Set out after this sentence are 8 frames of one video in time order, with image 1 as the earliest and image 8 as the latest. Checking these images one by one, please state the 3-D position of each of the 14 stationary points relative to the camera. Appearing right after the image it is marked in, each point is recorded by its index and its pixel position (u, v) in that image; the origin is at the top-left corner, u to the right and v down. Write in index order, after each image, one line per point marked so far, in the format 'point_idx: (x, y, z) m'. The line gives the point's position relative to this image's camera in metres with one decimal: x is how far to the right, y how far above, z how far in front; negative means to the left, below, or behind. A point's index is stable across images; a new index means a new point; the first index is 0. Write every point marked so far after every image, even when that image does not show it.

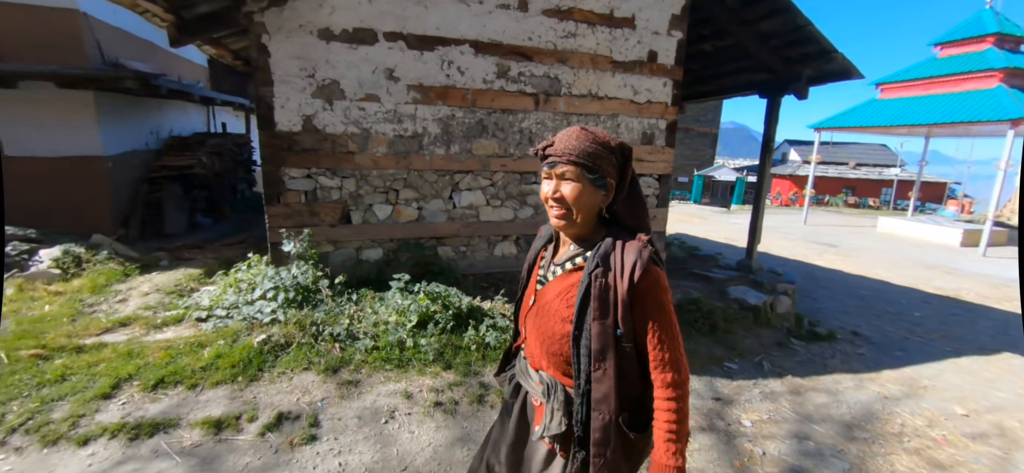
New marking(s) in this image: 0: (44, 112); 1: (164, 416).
0: (-8.1, +2.1, +7.2) m
1: (-2.2, -1.1, +2.6) m
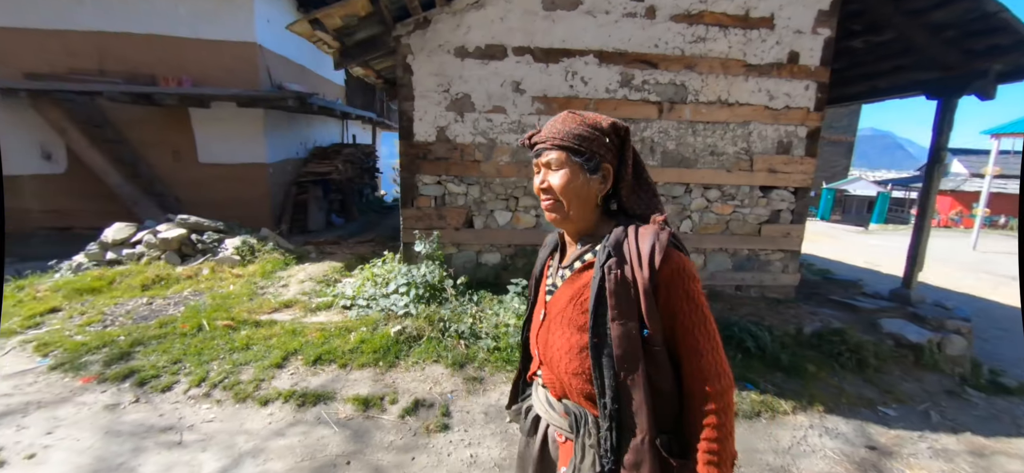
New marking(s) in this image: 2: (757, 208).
0: (-6.0, +2.3, +8.7) m
1: (-1.3, -1.1, +2.9) m
2: (+2.9, +0.3, +4.8) m
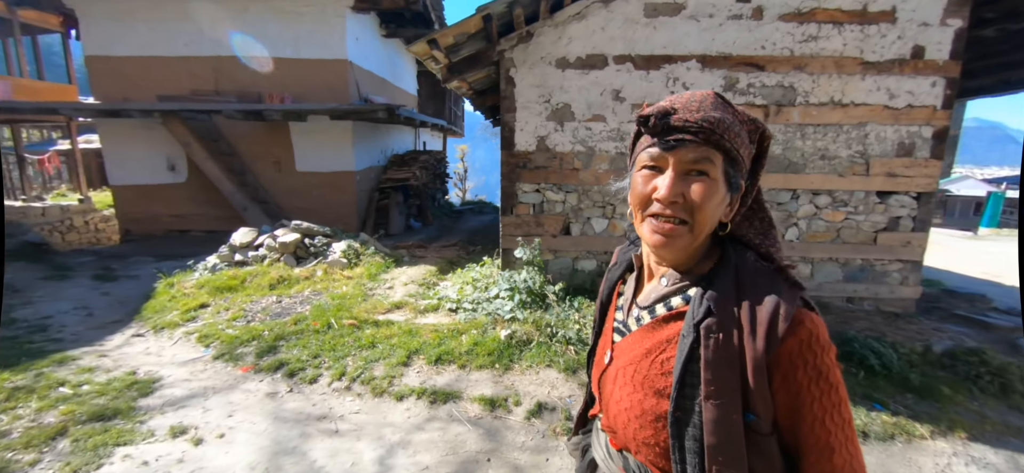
0: (-4.4, +2.2, +9.4) m
1: (-0.5, -1.2, +3.1) m
2: (+4.0, +0.2, +4.5) m
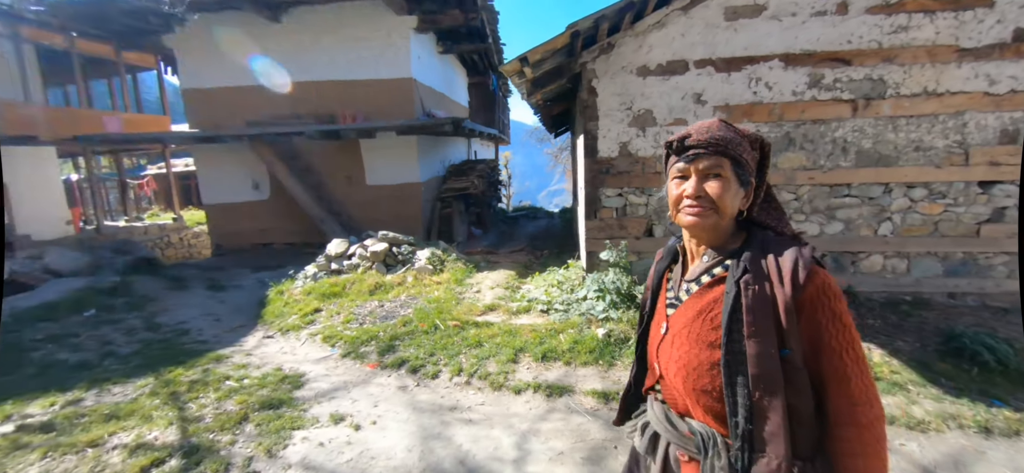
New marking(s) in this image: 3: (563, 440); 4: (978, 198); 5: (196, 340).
0: (-3.0, +2.0, +10.0) m
1: (+0.4, -1.2, +3.3) m
2: (+4.9, +0.3, +4.3) m
3: (+0.4, -1.4, +2.8) m
4: (+4.9, +0.4, +4.3) m
5: (-3.4, -1.1, +4.4) m
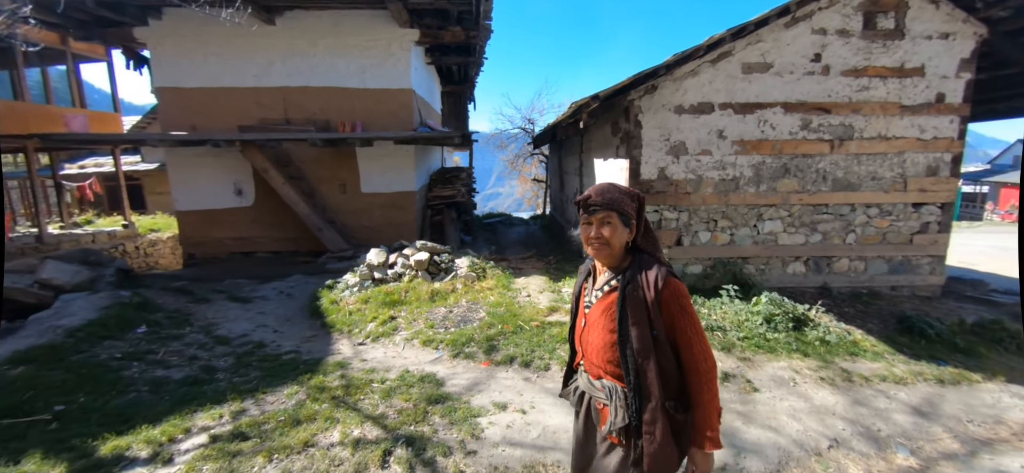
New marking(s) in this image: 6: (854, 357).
0: (-3.1, +1.8, +10.1) m
1: (+1.4, -1.3, +4.1) m
2: (+5.7, +0.2, +5.8) m
3: (+1.5, -1.5, +3.6) m
4: (+5.7, +0.3, +5.8) m
5: (-2.6, -1.3, +4.6) m
6: (+3.8, -1.3, +4.6) m
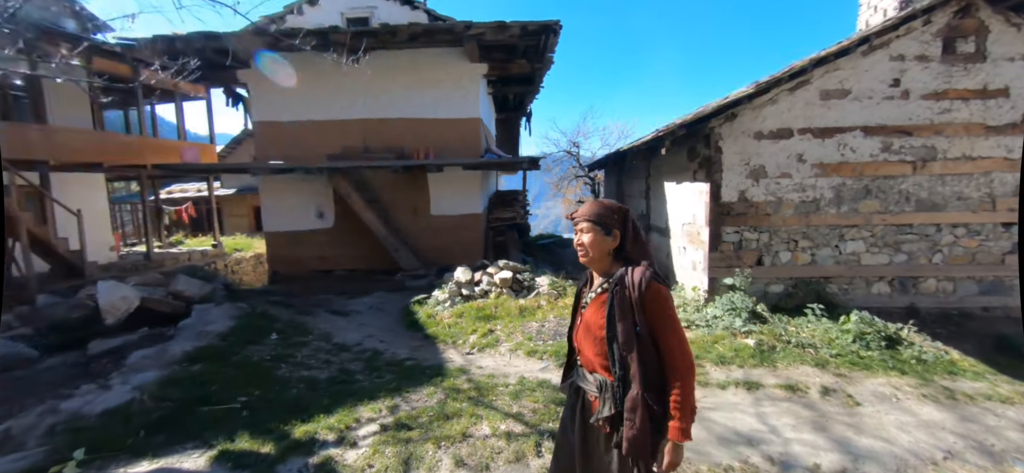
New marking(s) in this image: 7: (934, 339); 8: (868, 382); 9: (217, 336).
0: (-1.5, +1.3, +10.8) m
1: (+2.5, -1.5, +4.3) m
2: (+6.9, -0.1, +5.8) m
3: (+2.6, -1.7, +3.8) m
4: (+6.9, 0.0, +5.8) m
5: (-1.4, -1.5, +5.1) m
6: (+5.0, -1.6, +4.6) m
7: (+5.5, -1.3, +5.3) m
8: (+3.8, -1.6, +4.4) m
9: (-3.8, -1.3, +5.3) m
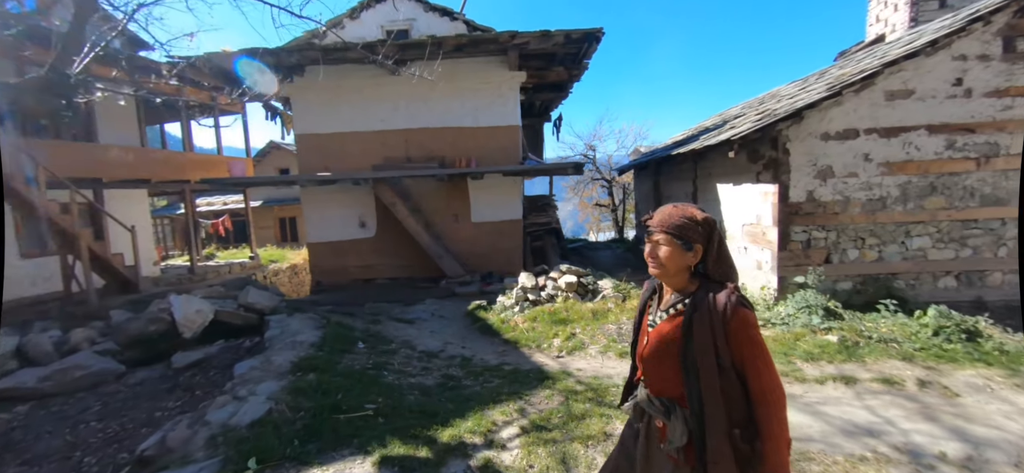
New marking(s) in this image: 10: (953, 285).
0: (-0.4, +1.2, +11.0) m
1: (+3.7, -1.5, +4.4) m
2: (+8.0, 0.0, +5.9) m
3: (+3.7, -1.7, +3.9) m
4: (+8.0, +0.1, +5.9) m
5: (-0.3, -1.6, +5.2) m
6: (+6.1, -1.5, +4.7) m
7: (+6.6, -1.2, +5.4) m
8: (+5.0, -1.5, +4.5) m
9: (-2.7, -1.4, +5.4) m
10: (+6.5, -0.7, +6.0) m
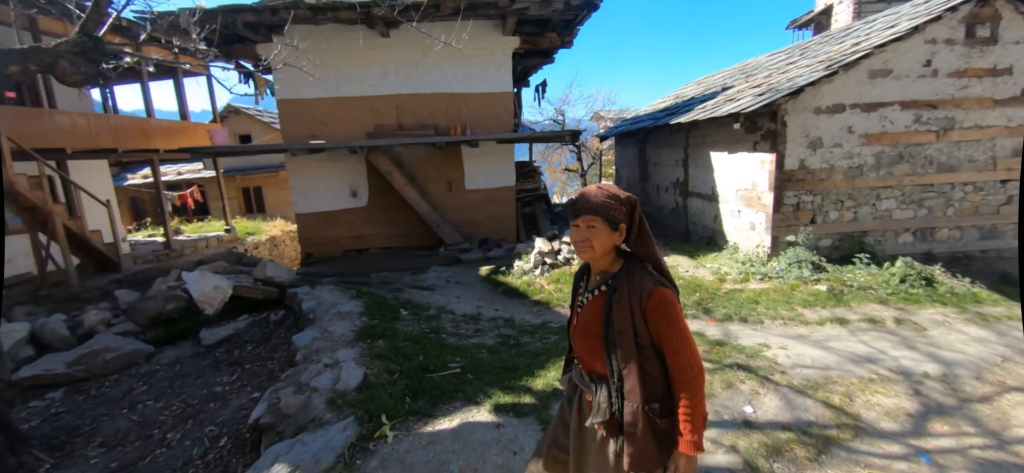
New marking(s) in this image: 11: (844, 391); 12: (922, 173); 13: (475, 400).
0: (-0.5, +2.0, +11.1) m
1: (+4.3, -1.1, +5.3) m
2: (+8.4, +0.7, +7.1) m
3: (+4.4, -1.2, +4.8) m
4: (+8.4, +0.8, +7.1) m
5: (+0.3, -1.2, +5.7) m
6: (+6.7, -0.9, +5.9) m
7: (+7.1, -0.6, +6.6) m
8: (+5.6, -1.0, +5.6) m
9: (-2.1, -1.1, +5.6) m
10: (+6.9, 0.0, +7.2) m
11: (+3.2, -1.5, +3.9) m
12: (+6.9, +1.1, +7.0) m
13: (-0.3, -1.4, +3.6) m
